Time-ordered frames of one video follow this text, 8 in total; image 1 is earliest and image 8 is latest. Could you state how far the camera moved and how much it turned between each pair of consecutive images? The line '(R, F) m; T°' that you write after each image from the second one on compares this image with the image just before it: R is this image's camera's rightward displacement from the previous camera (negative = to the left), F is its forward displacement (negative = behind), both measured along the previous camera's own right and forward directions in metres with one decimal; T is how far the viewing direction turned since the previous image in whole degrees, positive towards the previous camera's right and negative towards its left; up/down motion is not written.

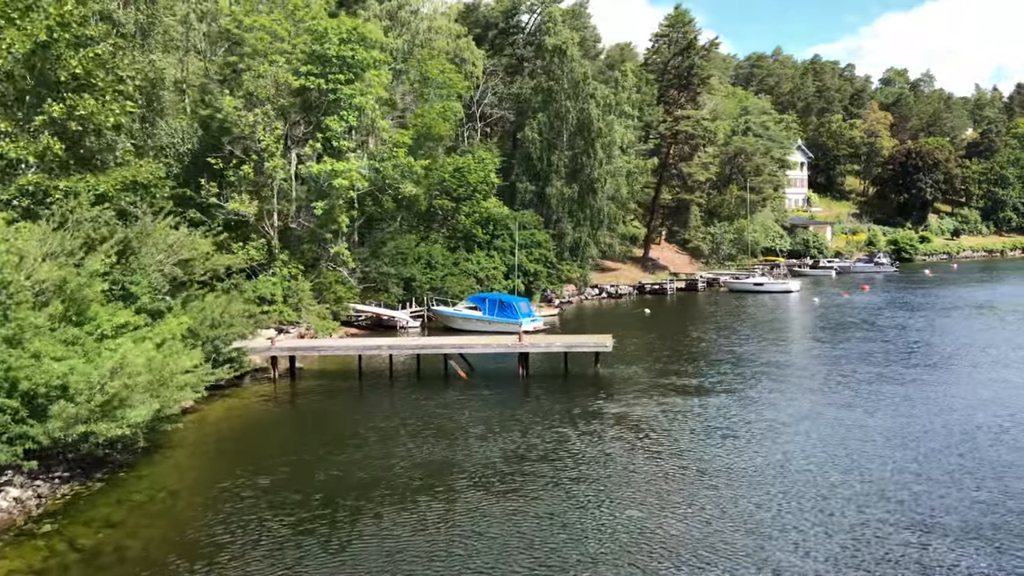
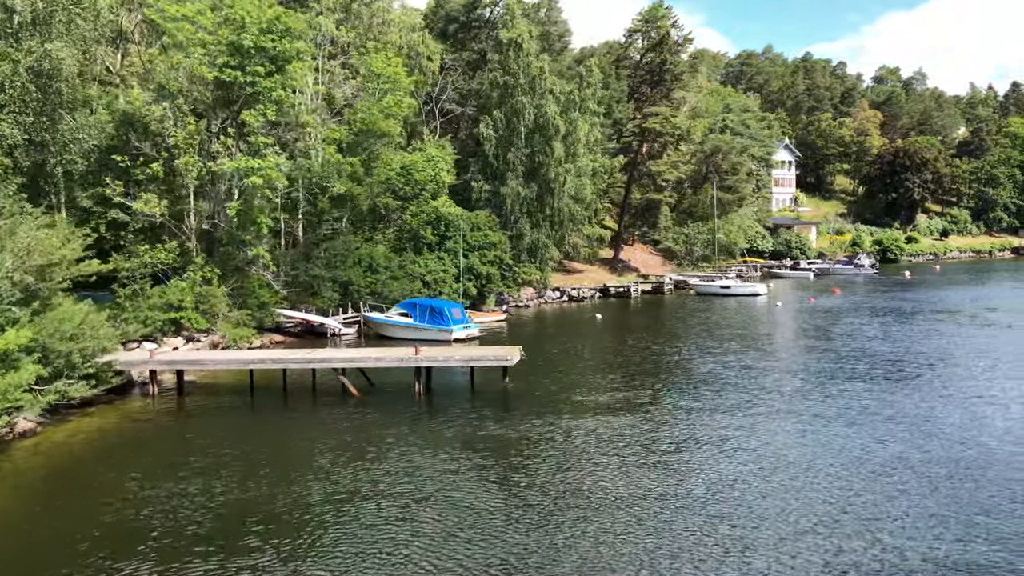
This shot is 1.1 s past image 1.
(+3.6, +2.2) m; 0°
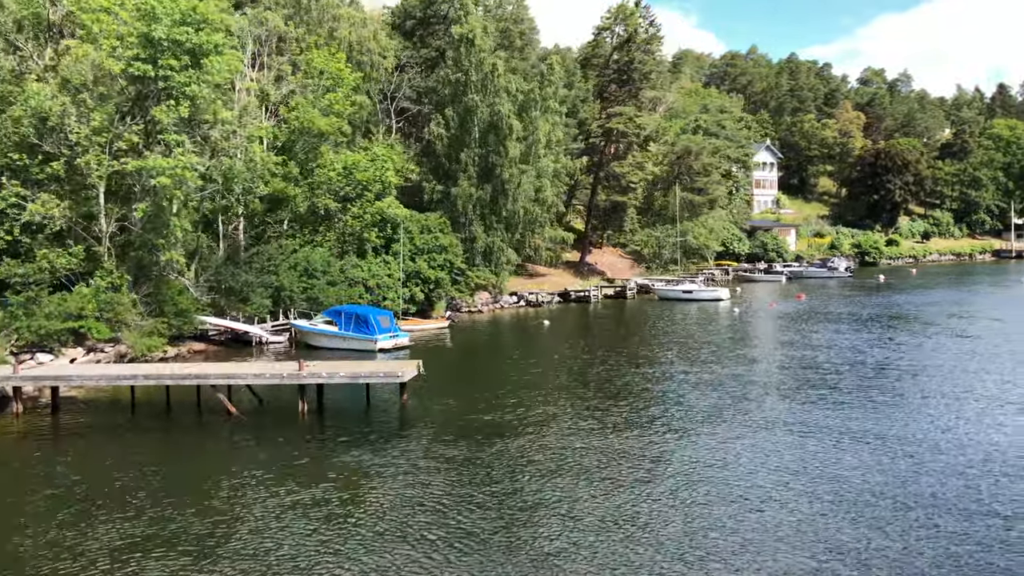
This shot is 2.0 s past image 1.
(+3.2, +1.9) m; 0°
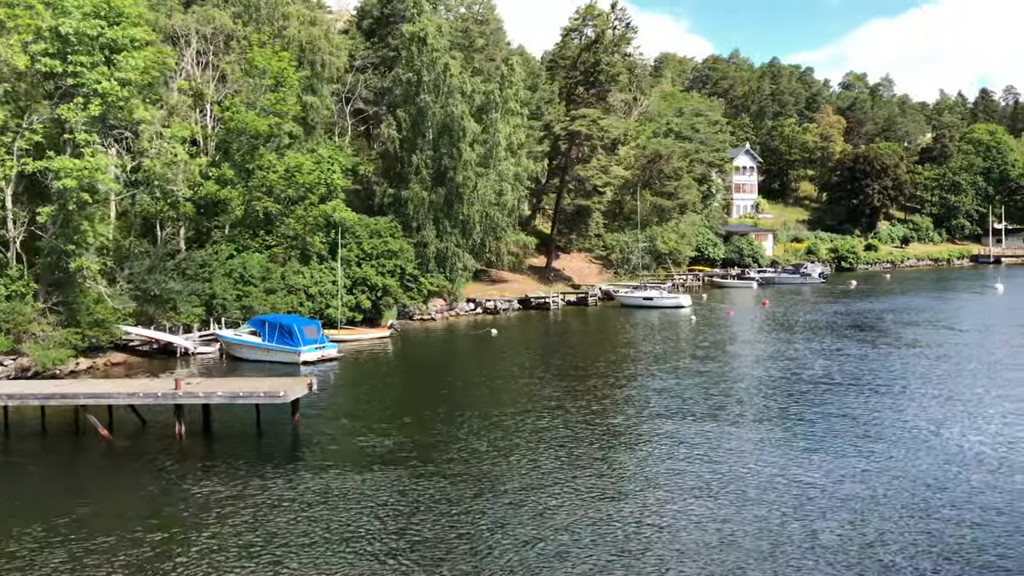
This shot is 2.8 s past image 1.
(+2.8, +1.7) m; +1°
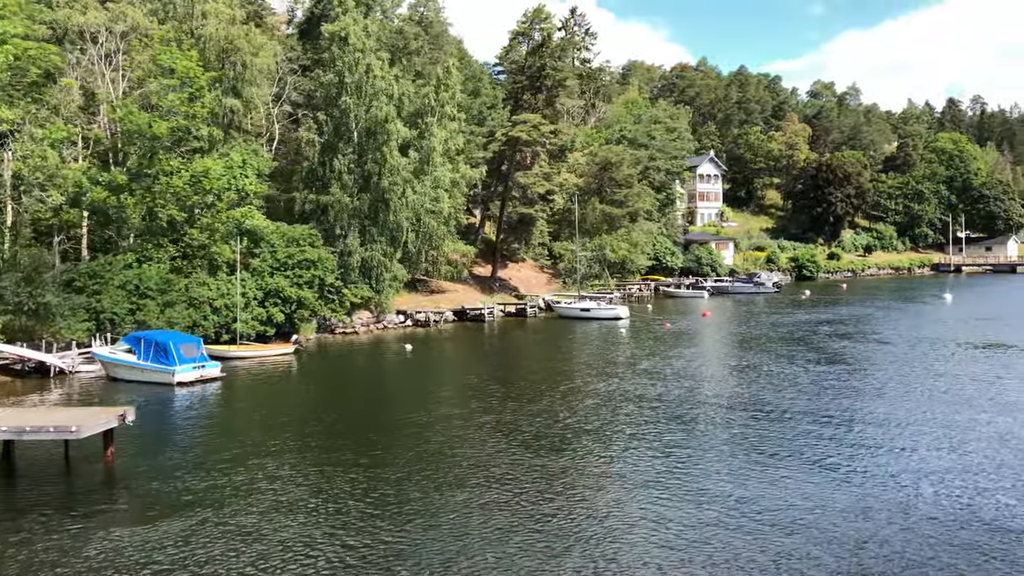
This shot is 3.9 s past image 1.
(+3.9, +2.2) m; +1°
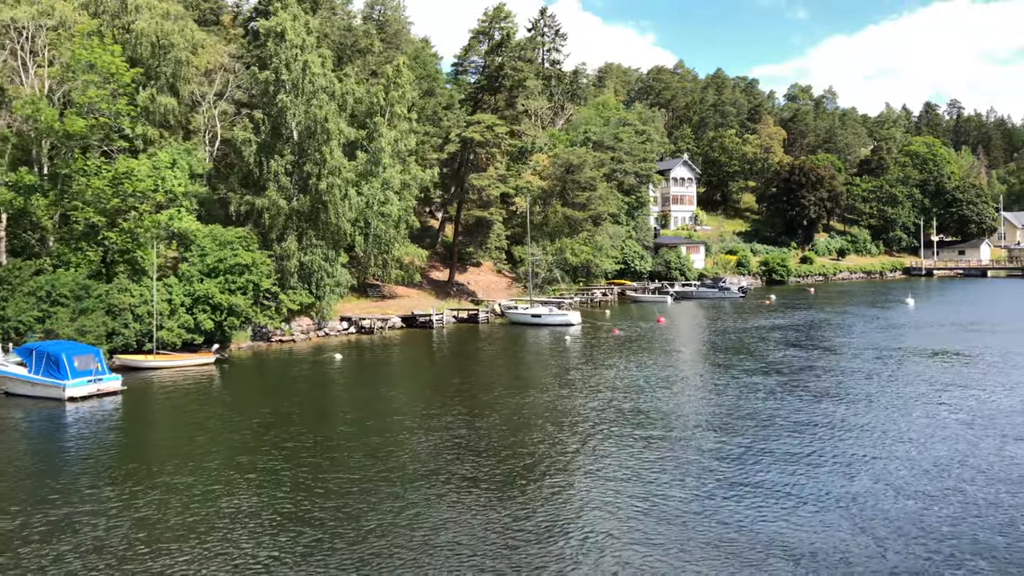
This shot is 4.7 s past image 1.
(+2.9, +1.7) m; +1°
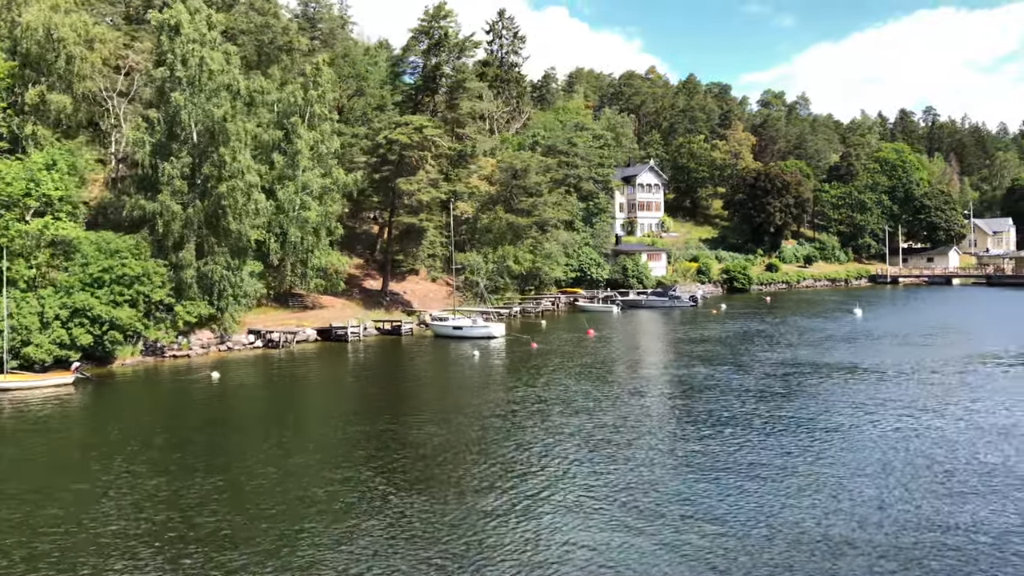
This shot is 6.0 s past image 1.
(+4.9, +2.9) m; +1°
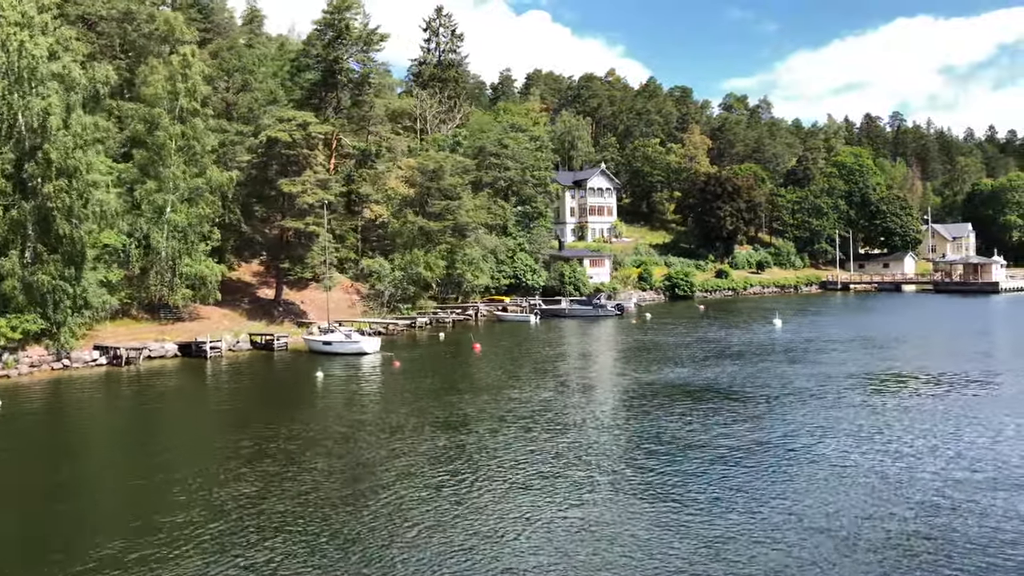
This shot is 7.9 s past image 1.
(+7.0, +4.1) m; +1°
